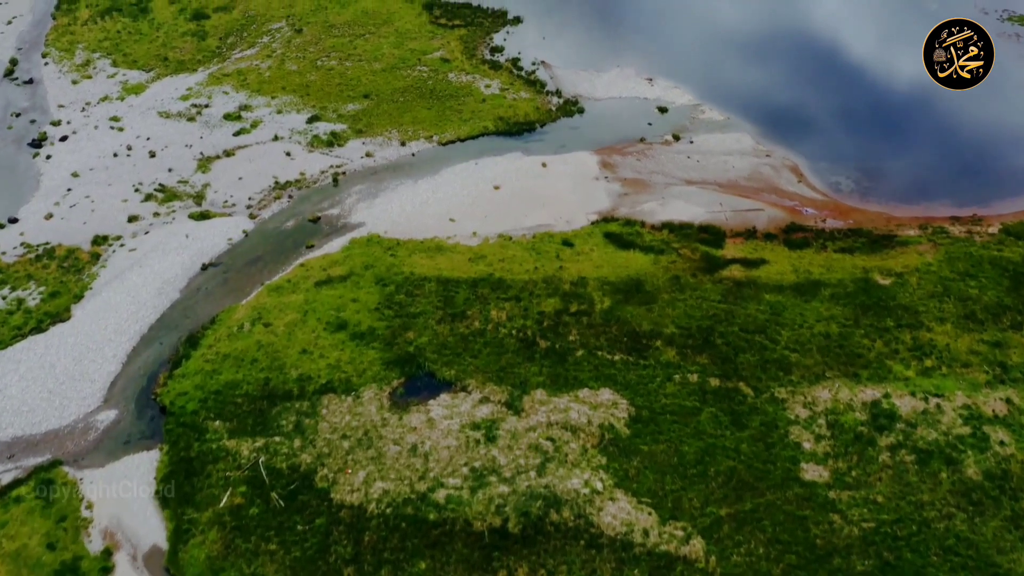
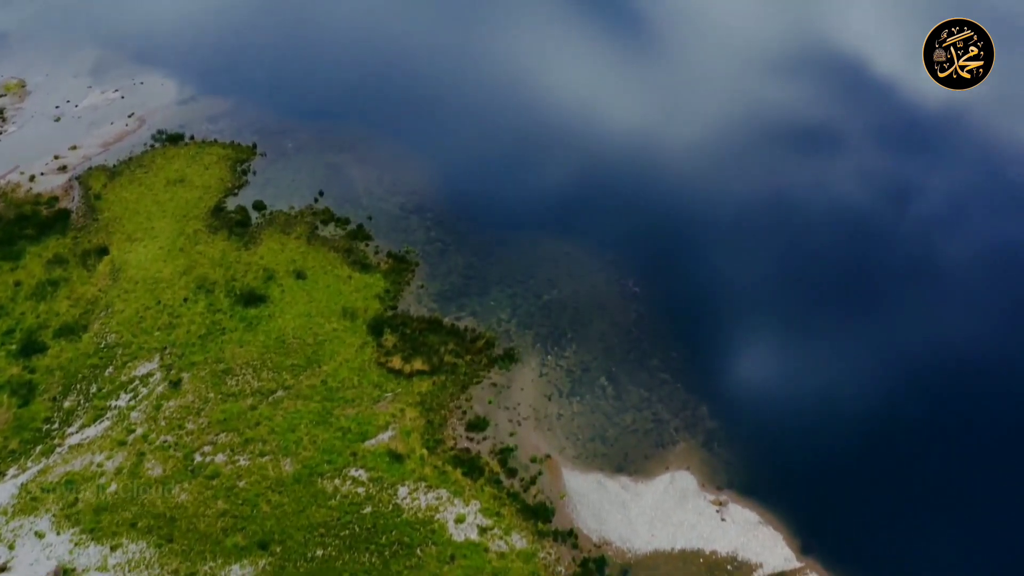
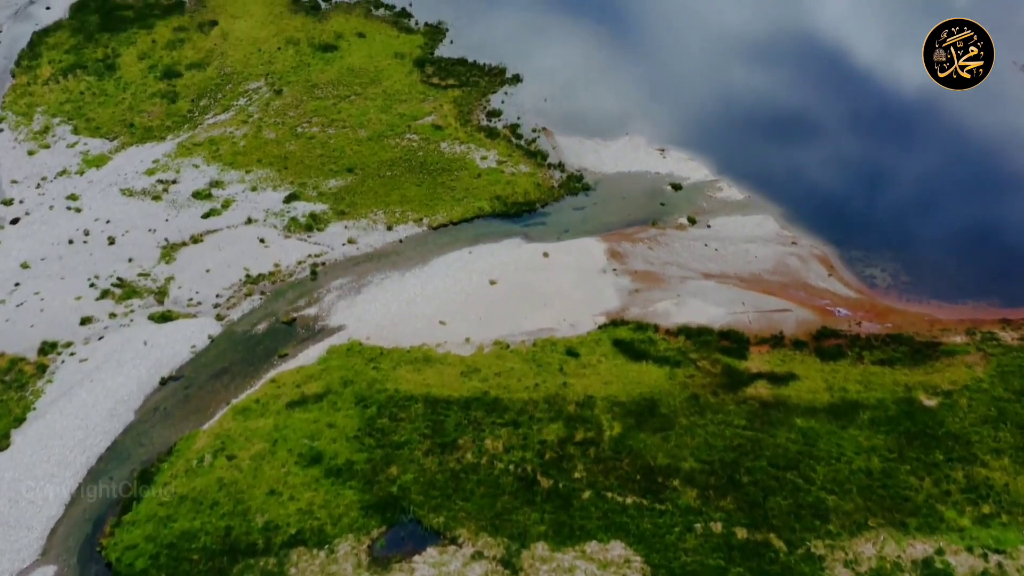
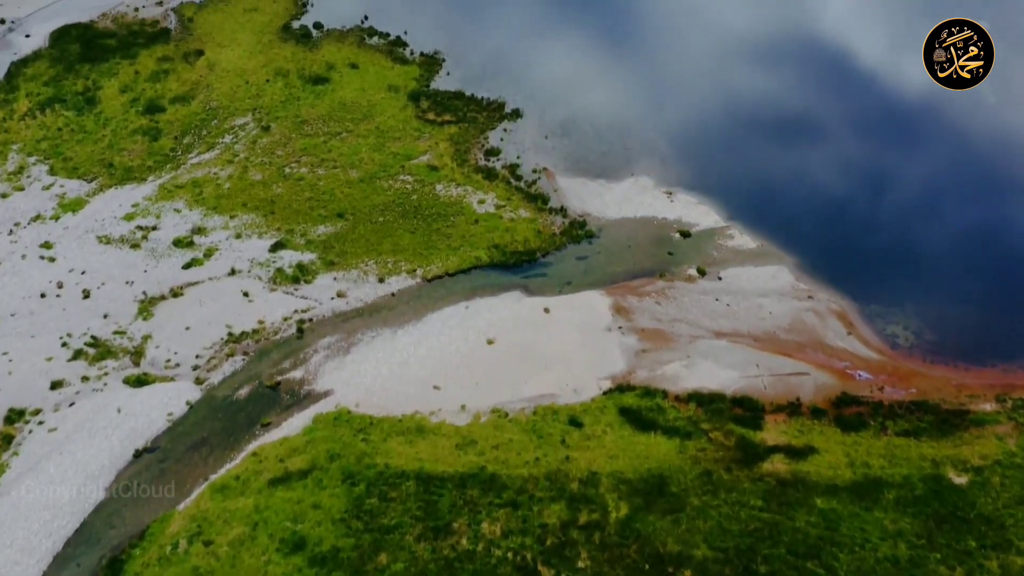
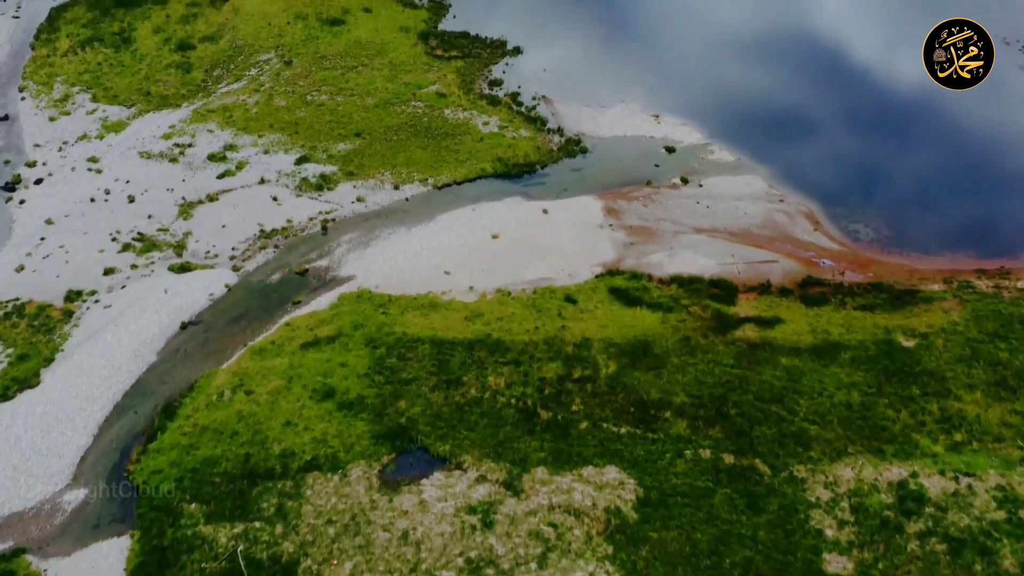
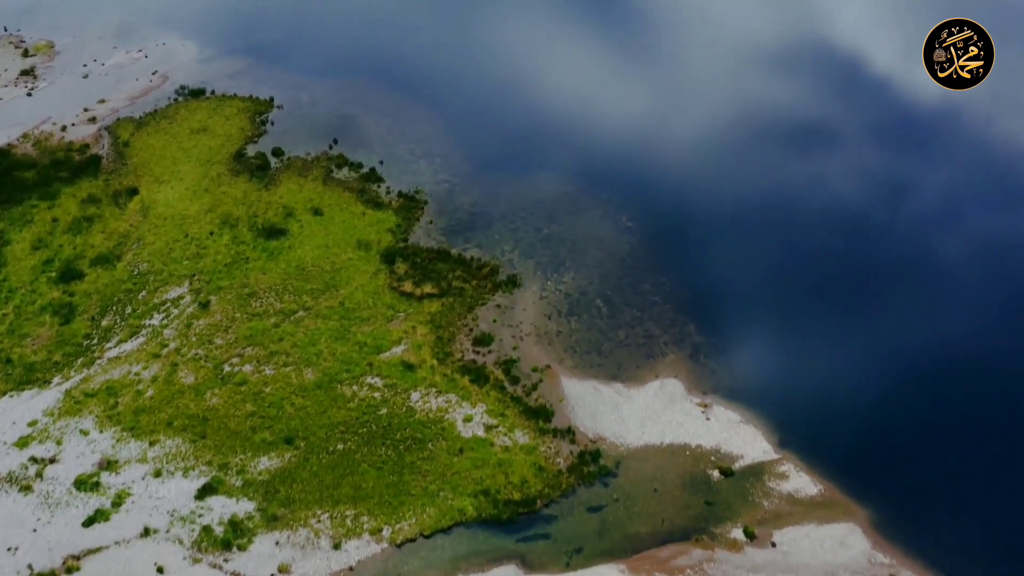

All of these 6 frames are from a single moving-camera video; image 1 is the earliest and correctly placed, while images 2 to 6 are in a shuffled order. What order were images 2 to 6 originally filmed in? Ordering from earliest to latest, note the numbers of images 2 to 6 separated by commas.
5, 3, 4, 6, 2
